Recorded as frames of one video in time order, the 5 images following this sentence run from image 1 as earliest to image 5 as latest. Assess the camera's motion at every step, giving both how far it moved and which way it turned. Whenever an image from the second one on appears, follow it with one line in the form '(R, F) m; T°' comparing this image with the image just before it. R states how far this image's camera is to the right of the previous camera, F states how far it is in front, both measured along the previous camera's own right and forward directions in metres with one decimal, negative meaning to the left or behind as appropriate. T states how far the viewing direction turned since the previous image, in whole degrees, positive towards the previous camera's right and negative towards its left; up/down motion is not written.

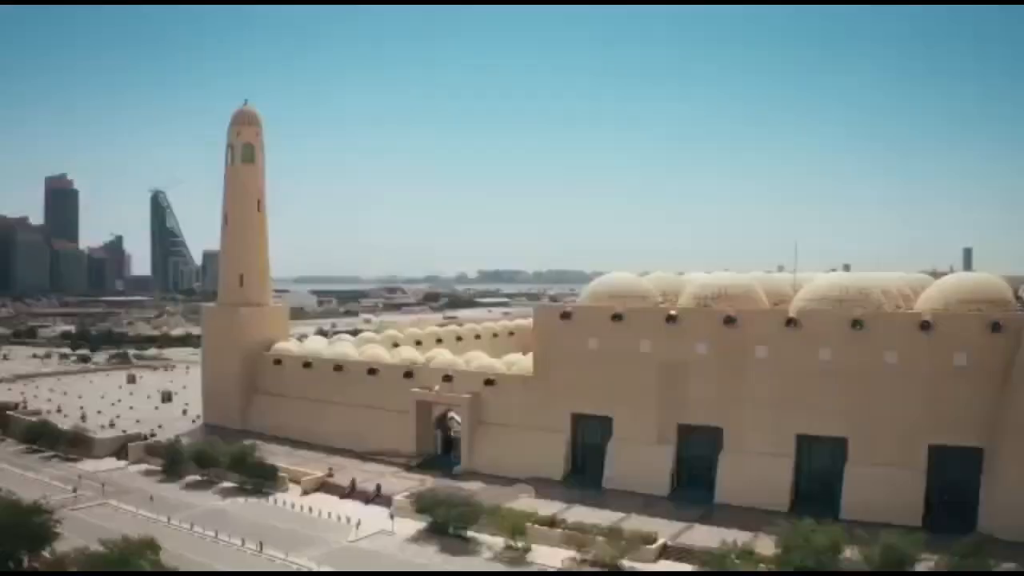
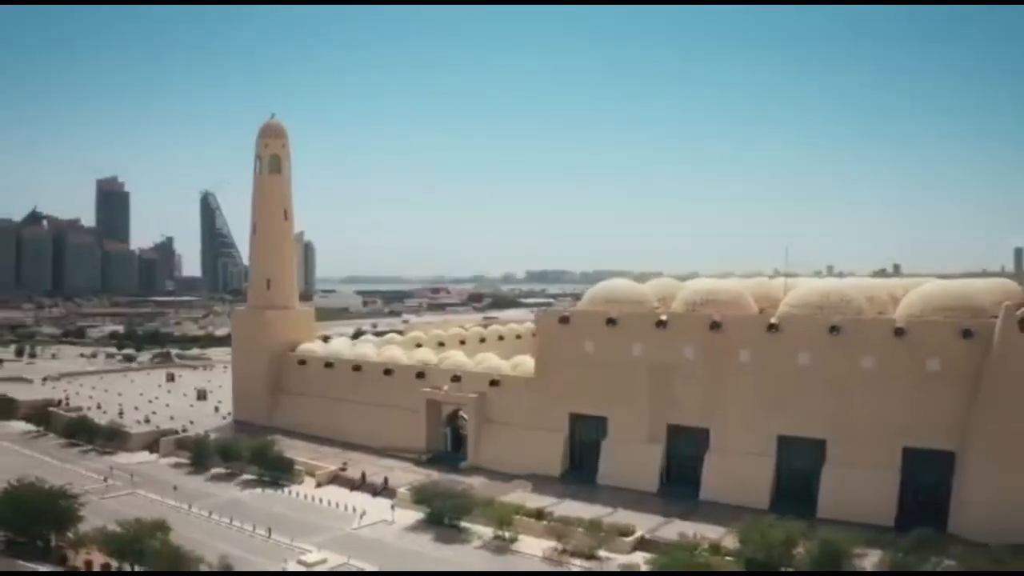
(+1.1, -1.1) m; -3°
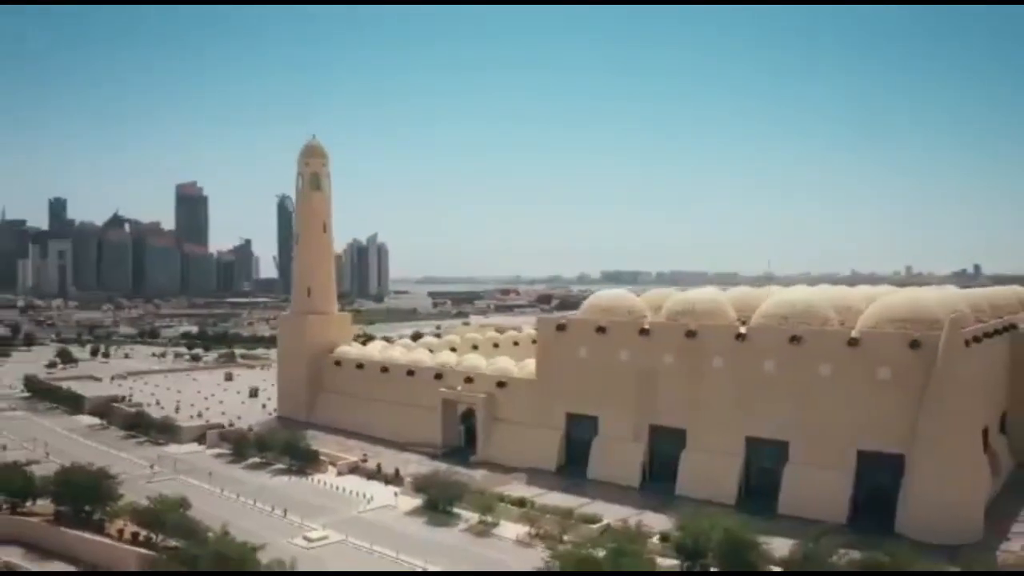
(+1.9, -2.0) m; -5°
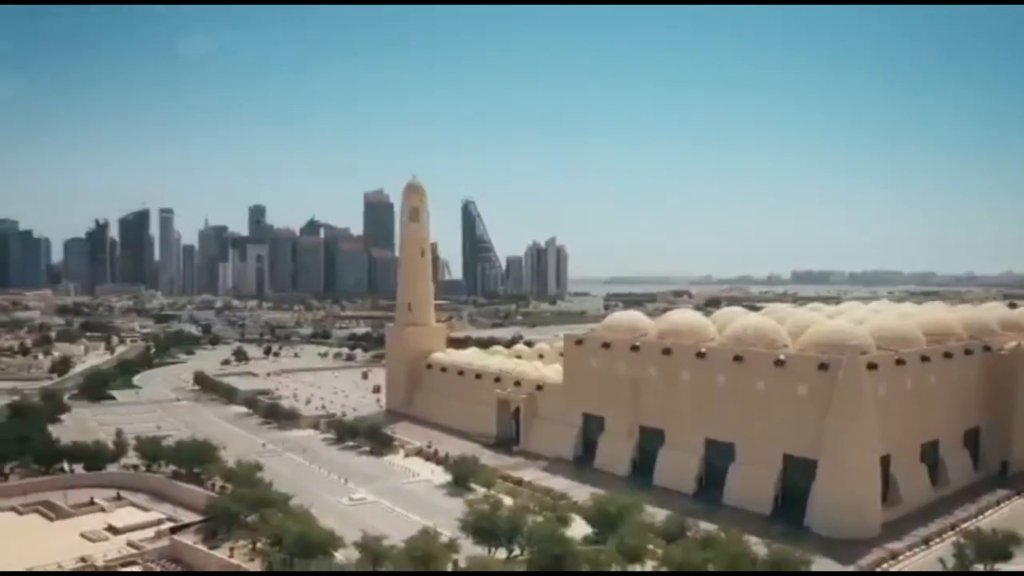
(+5.3, -4.9) m; -12°
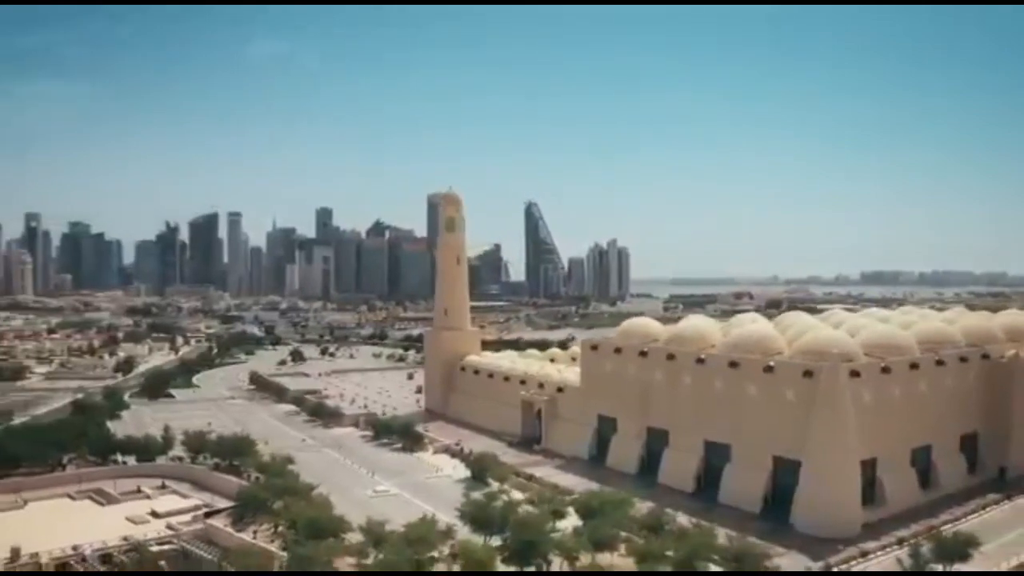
(+1.6, -1.9) m; -4°
